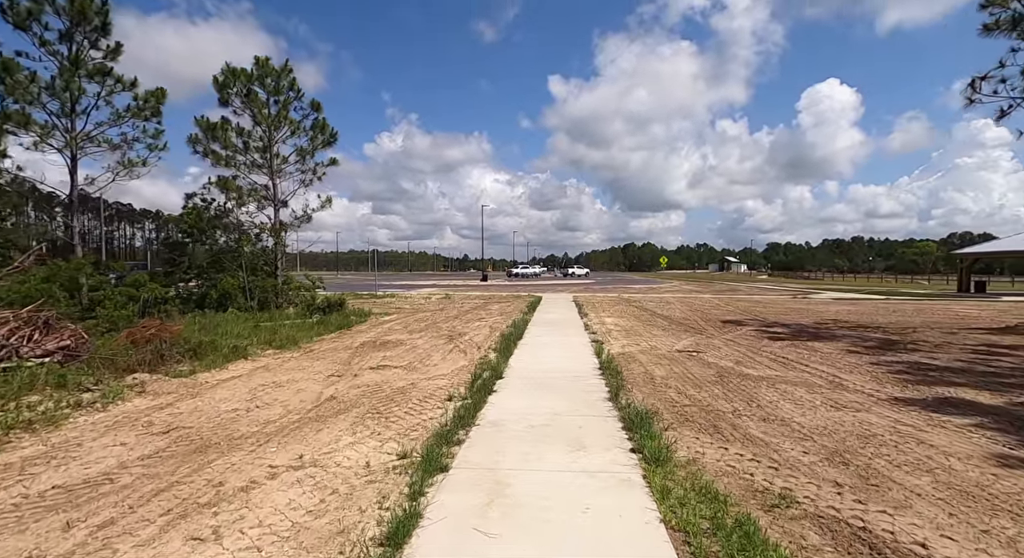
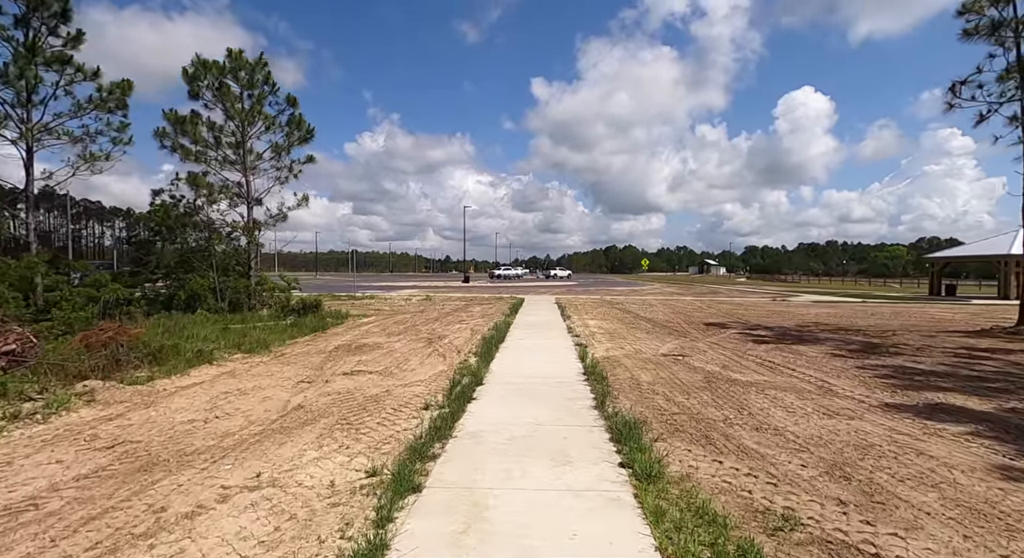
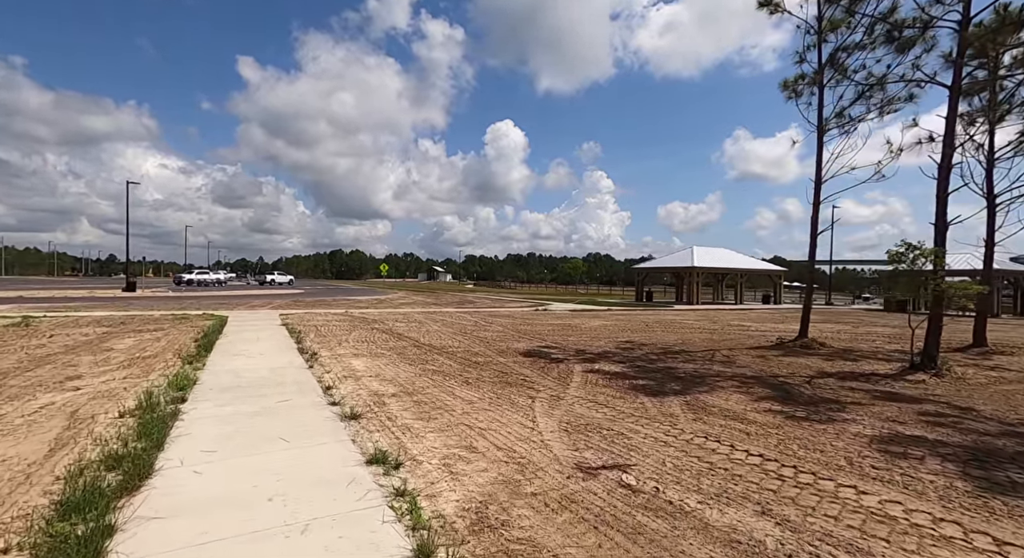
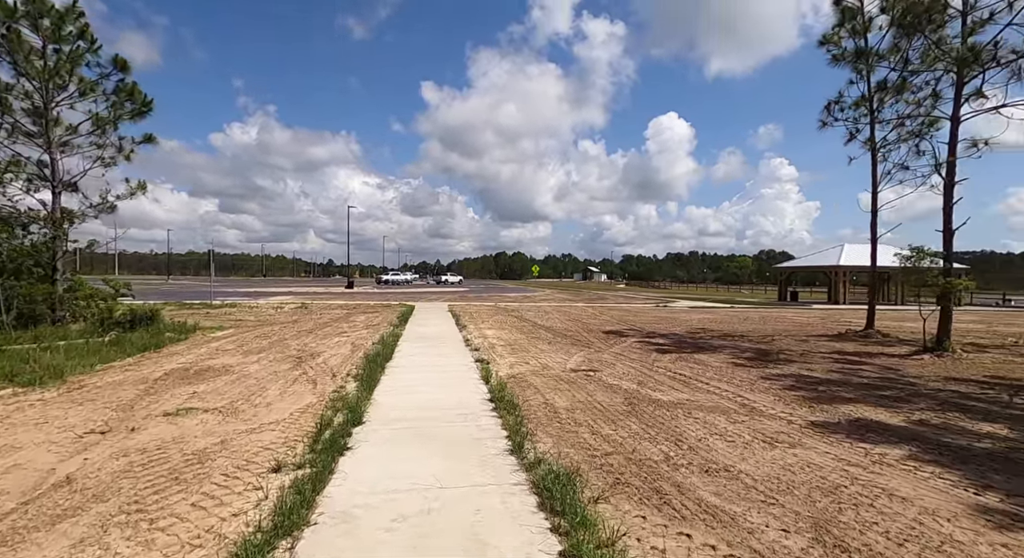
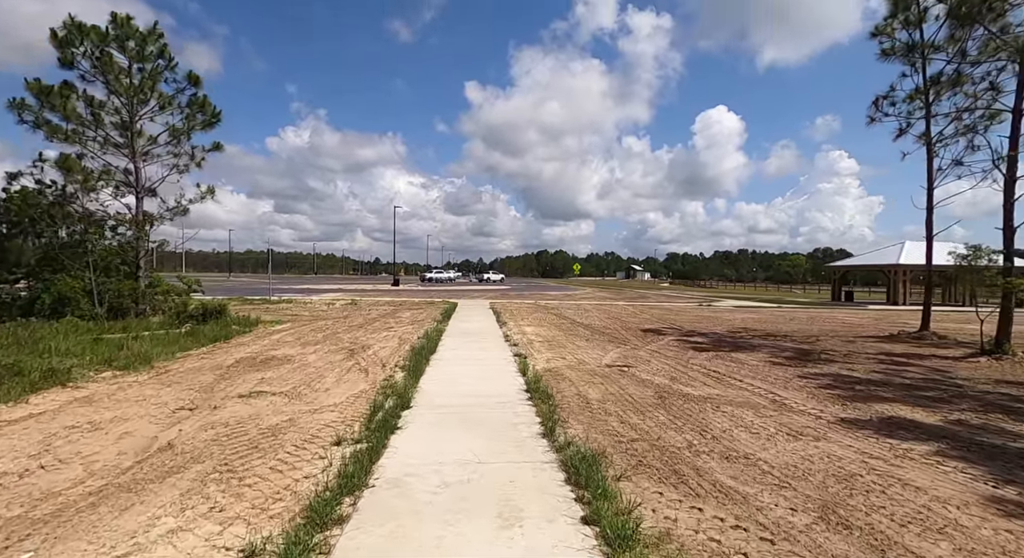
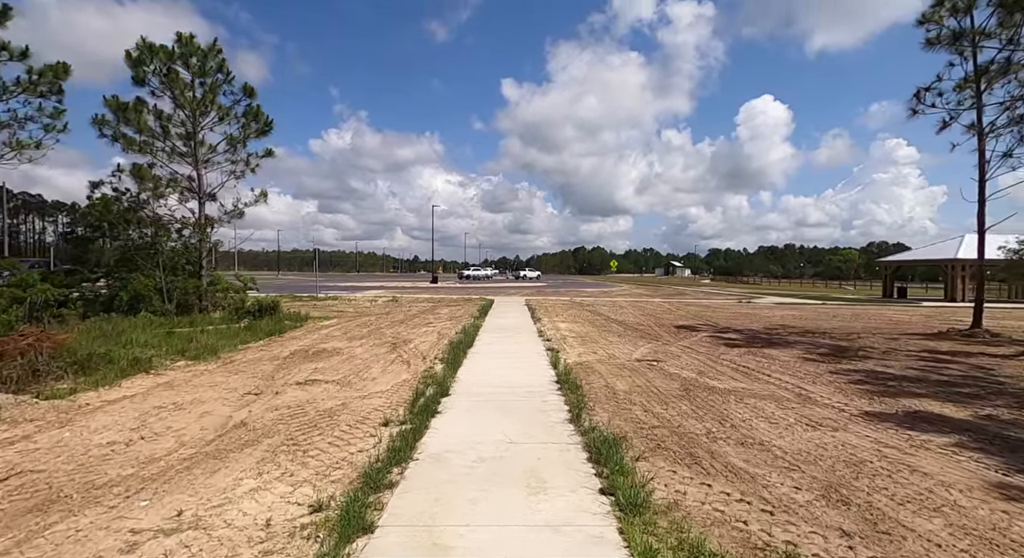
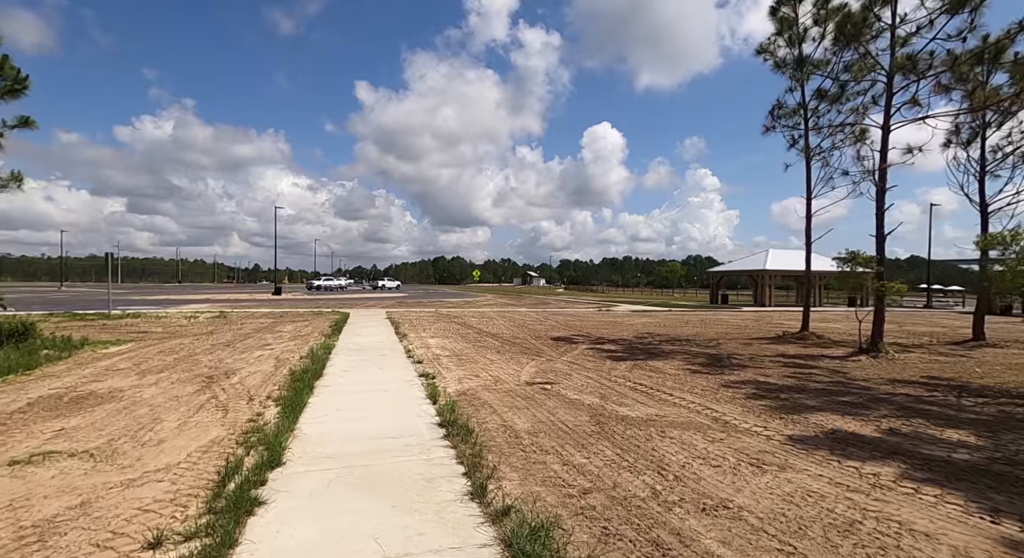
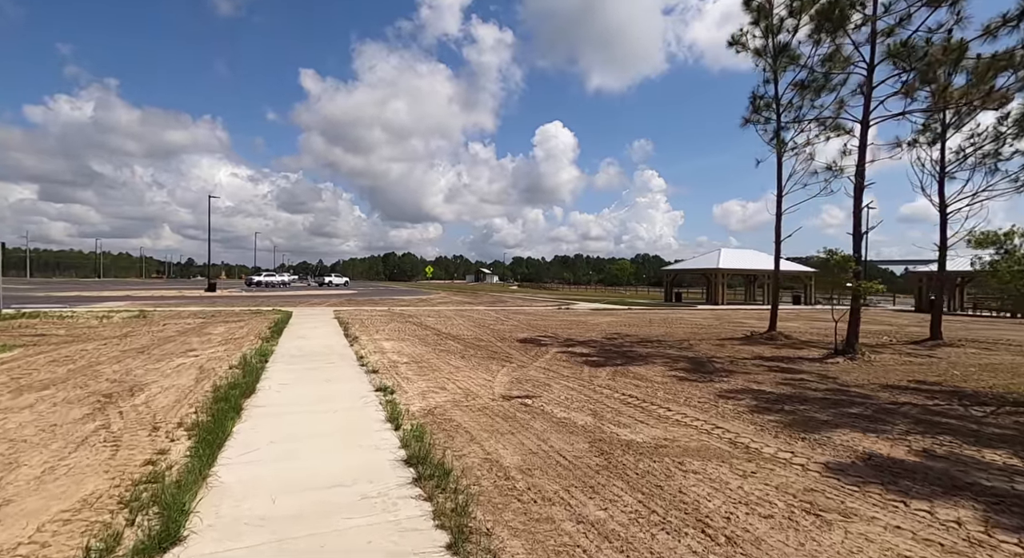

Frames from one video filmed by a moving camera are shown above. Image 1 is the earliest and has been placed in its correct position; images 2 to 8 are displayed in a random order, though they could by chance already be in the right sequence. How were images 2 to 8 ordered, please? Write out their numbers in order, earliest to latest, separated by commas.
2, 6, 5, 4, 7, 8, 3
